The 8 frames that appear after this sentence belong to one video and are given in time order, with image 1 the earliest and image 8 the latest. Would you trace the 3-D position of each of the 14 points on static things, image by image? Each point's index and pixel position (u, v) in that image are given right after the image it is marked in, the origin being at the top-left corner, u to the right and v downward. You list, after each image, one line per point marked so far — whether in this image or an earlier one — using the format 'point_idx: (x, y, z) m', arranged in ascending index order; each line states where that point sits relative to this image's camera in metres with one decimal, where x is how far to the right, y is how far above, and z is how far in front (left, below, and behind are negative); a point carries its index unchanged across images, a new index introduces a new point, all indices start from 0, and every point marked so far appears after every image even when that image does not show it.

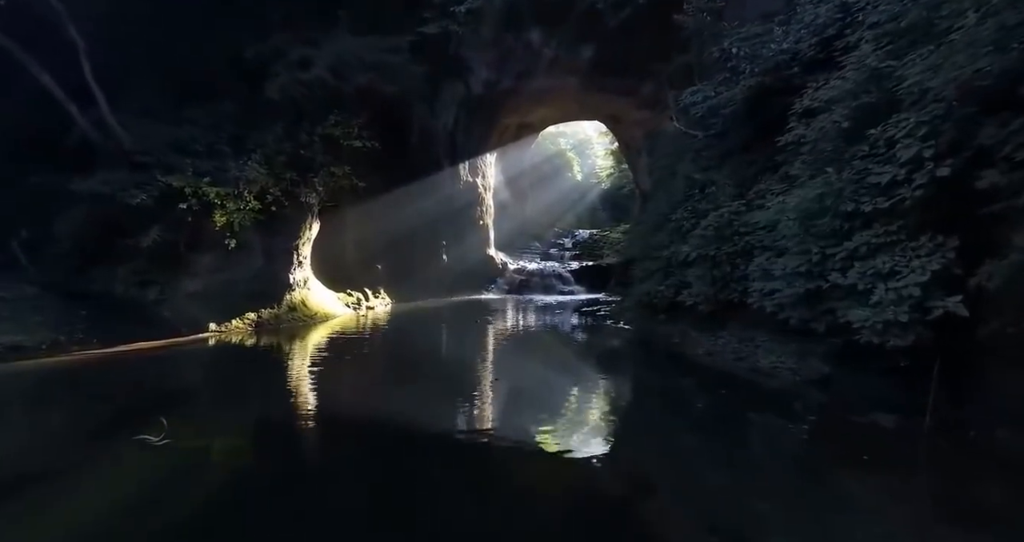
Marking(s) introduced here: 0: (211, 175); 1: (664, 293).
0: (-5.5, +1.8, +9.6) m
1: (+2.9, -0.4, +10.2) m
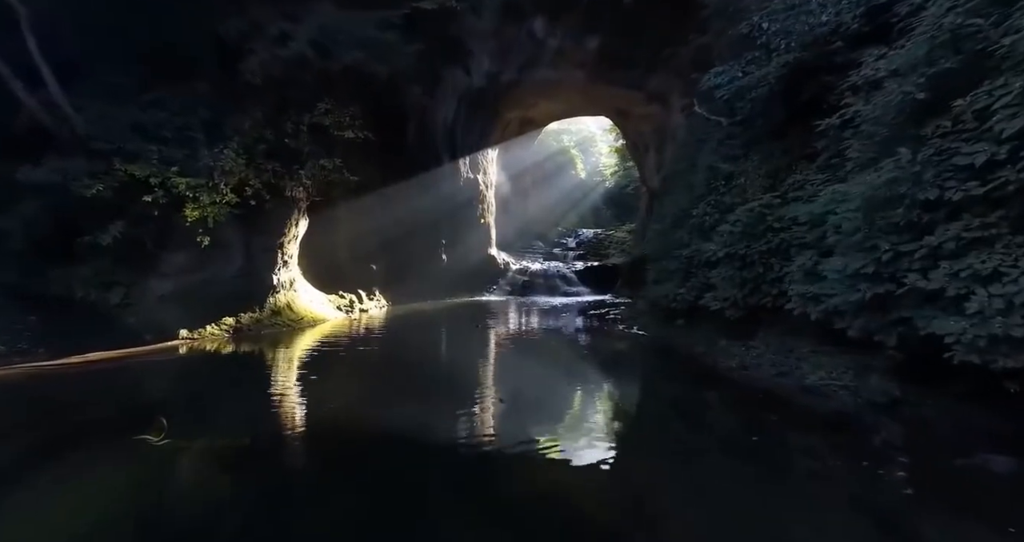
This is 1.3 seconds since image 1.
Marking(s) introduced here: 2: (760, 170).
0: (-5.4, +1.7, +8.6) m
1: (+3.0, -0.4, +9.3) m
2: (+3.8, +1.6, +8.2) m
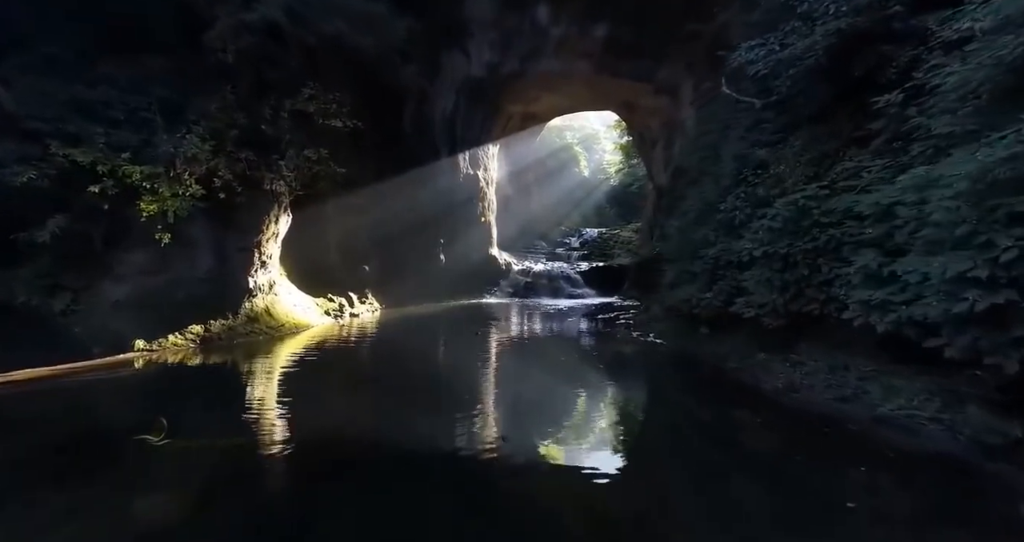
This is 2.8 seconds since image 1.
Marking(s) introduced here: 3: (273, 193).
0: (-5.4, +1.7, +7.6) m
1: (+3.1, -0.4, +8.2) m
2: (+3.9, +1.5, +7.2) m
3: (-4.4, +1.4, +9.5) m
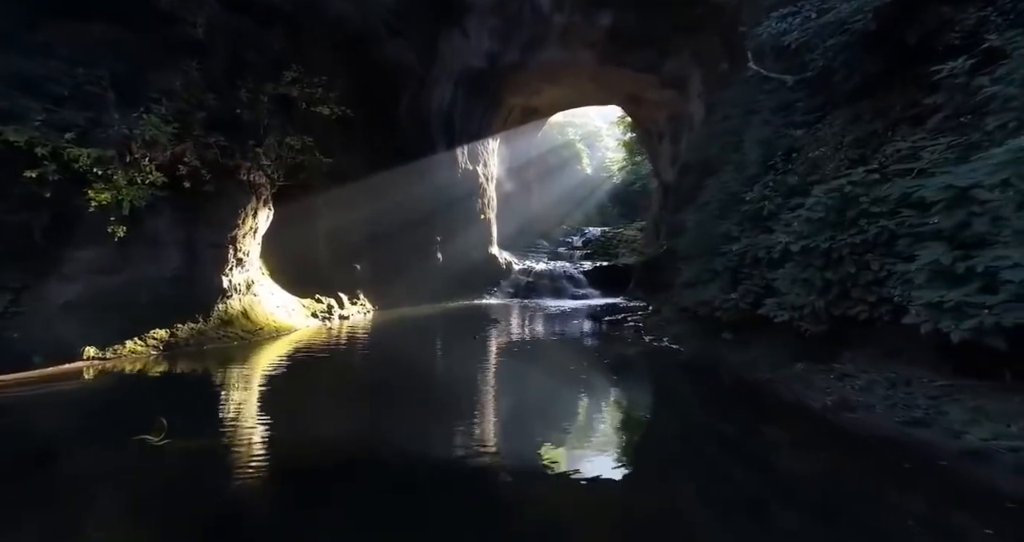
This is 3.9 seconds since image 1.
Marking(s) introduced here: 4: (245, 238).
0: (-5.4, +1.7, +6.7) m
1: (+3.1, -0.4, +7.3) m
2: (+3.9, +1.6, +6.3) m
3: (-4.4, +1.5, +8.6) m
4: (-4.6, +0.6, +9.2) m
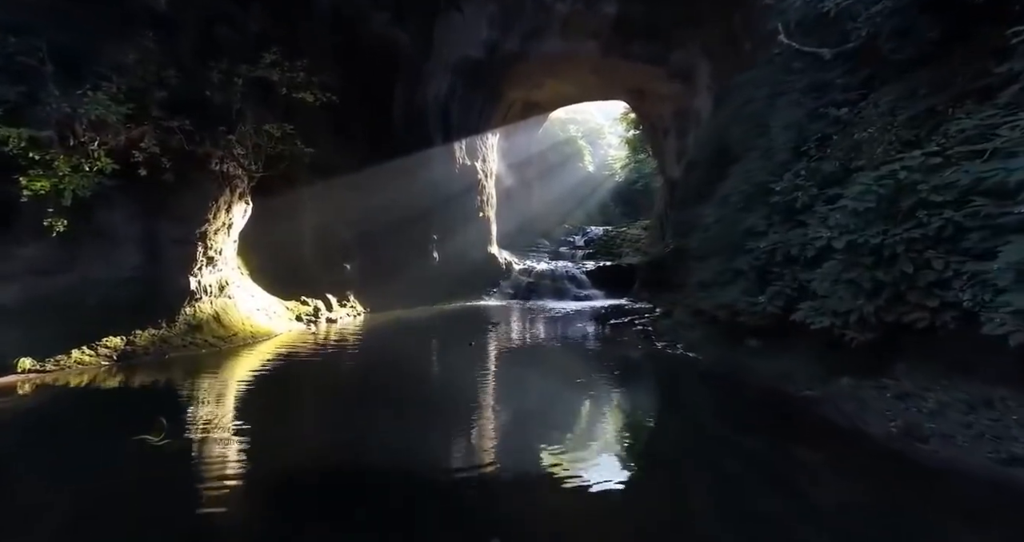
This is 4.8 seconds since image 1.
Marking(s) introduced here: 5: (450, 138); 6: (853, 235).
0: (-5.4, +1.8, +5.9) m
1: (+3.1, -0.4, +6.5) m
2: (+3.9, +1.6, +5.4) m
3: (-4.4, +1.5, +7.8) m
4: (-4.6, +0.6, +8.3) m
5: (-2.1, +4.6, +18.2) m
6: (+3.3, +0.4, +5.3) m
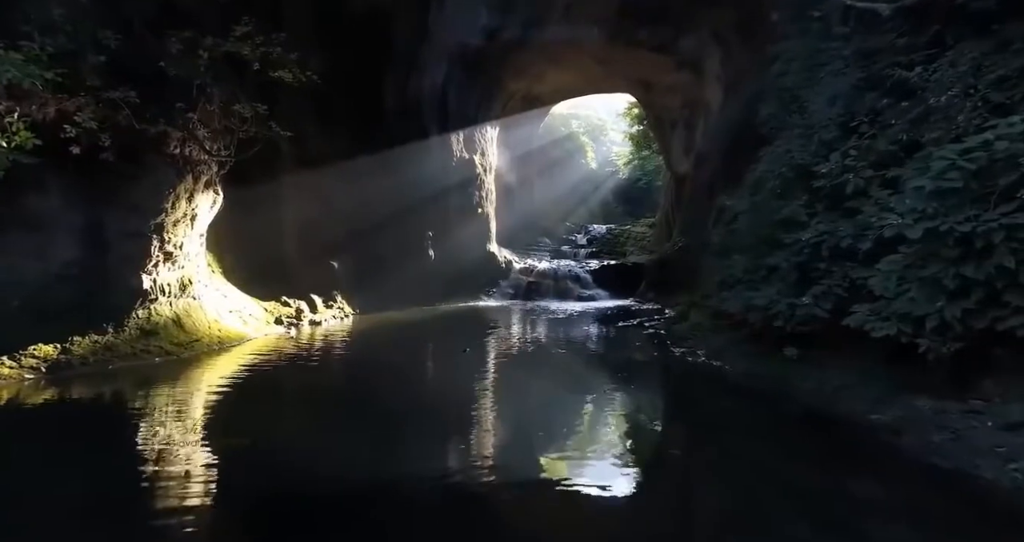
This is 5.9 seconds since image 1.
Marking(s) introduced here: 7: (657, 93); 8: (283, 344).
0: (-5.4, +1.8, +4.9) m
1: (+3.0, -0.4, +5.5) m
2: (+3.9, +1.6, +4.5) m
3: (-4.4, +1.5, +6.8) m
4: (-4.6, +0.6, +7.4) m
5: (-2.1, +4.6, +17.2) m
6: (+3.3, +0.4, +4.3) m
7: (+5.4, +6.7, +19.7) m
8: (-4.0, -1.3, +9.1) m
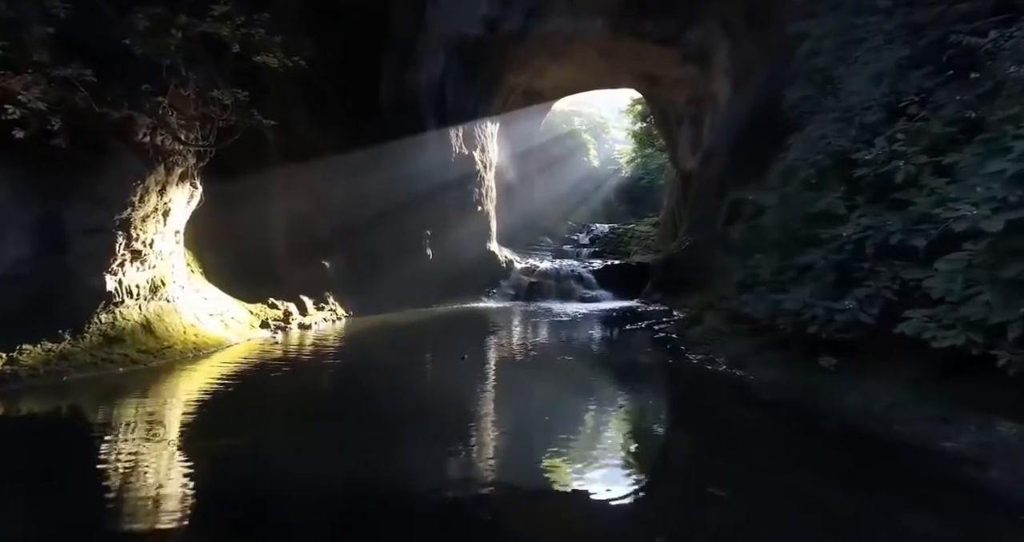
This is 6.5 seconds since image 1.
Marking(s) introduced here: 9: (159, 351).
0: (-5.4, +1.8, +4.3) m
1: (+3.1, -0.4, +4.9) m
2: (+3.9, +1.6, +3.8) m
3: (-4.3, +1.5, +6.2) m
4: (-4.6, +0.6, +6.7) m
5: (-2.1, +4.6, +16.6) m
6: (+3.4, +0.4, +3.6) m
7: (+5.4, +6.7, +19.1) m
8: (-3.9, -1.3, +8.5) m
9: (-4.4, -1.0, +6.7) m
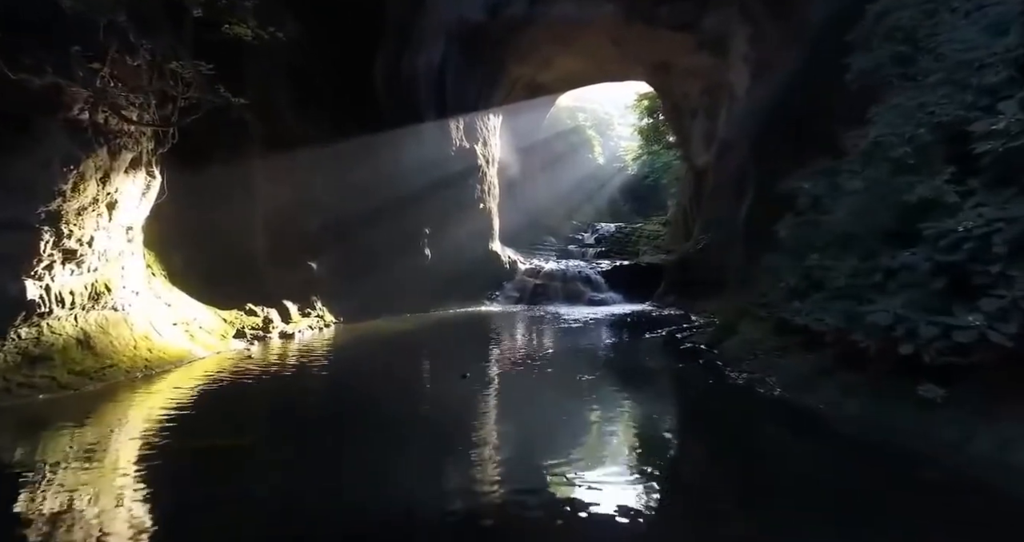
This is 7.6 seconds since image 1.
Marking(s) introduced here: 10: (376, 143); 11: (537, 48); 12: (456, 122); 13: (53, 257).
0: (-5.3, +1.8, +3.2) m
1: (+3.2, -0.4, +3.7) m
2: (+4.0, +1.6, +2.7) m
3: (-4.2, +1.5, +5.0) m
4: (-4.5, +0.6, +5.6) m
5: (-2.0, +4.6, +15.5) m
6: (+3.5, +0.4, +2.5) m
7: (+5.6, +6.6, +17.9) m
8: (-3.8, -1.3, +7.4) m
9: (-4.3, -1.0, +5.6) m
10: (-3.2, +3.1, +13.0) m
11: (+0.8, +6.9, +16.1) m
12: (-1.7, +4.6, +16.4) m
13: (-4.6, +0.1, +5.3) m
